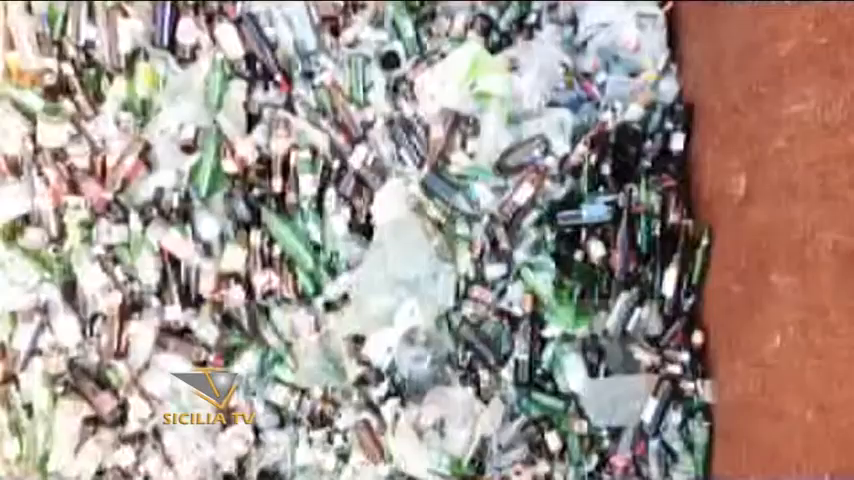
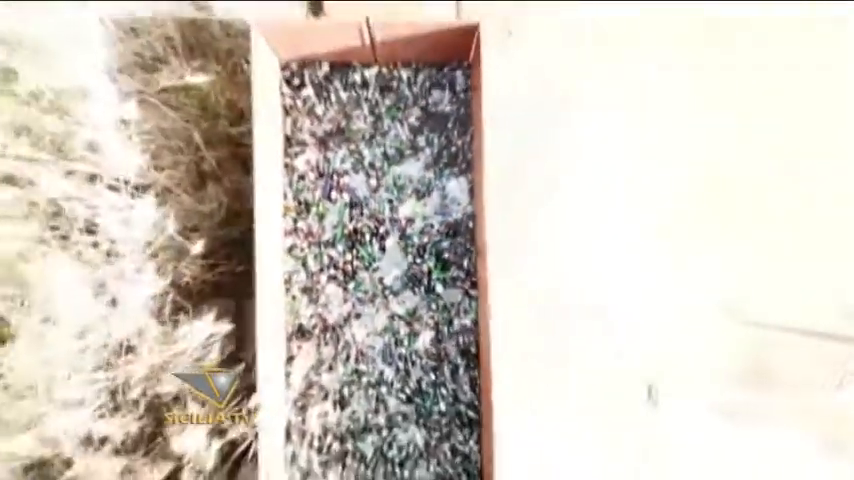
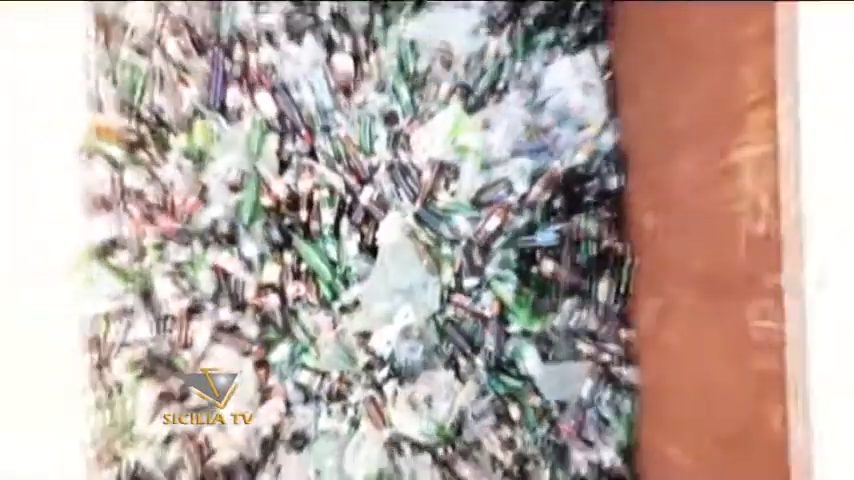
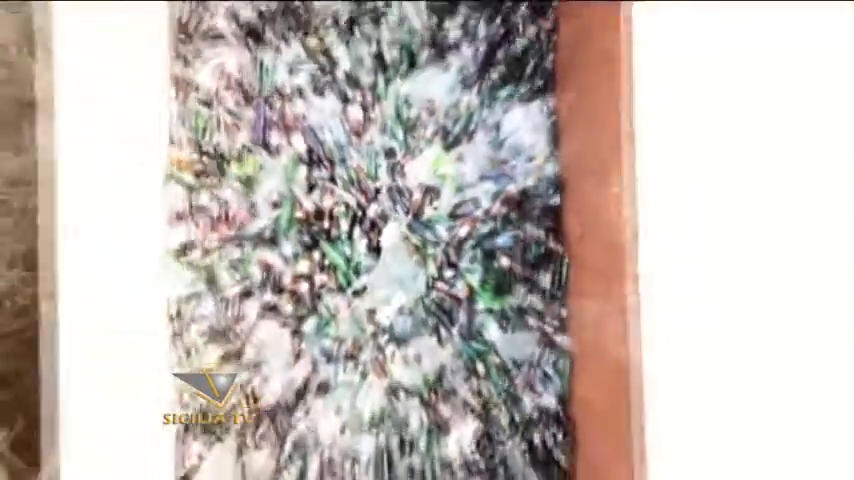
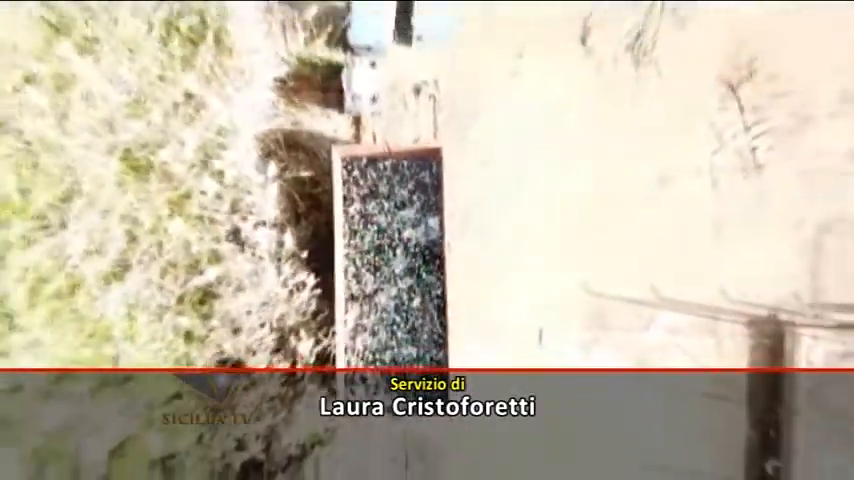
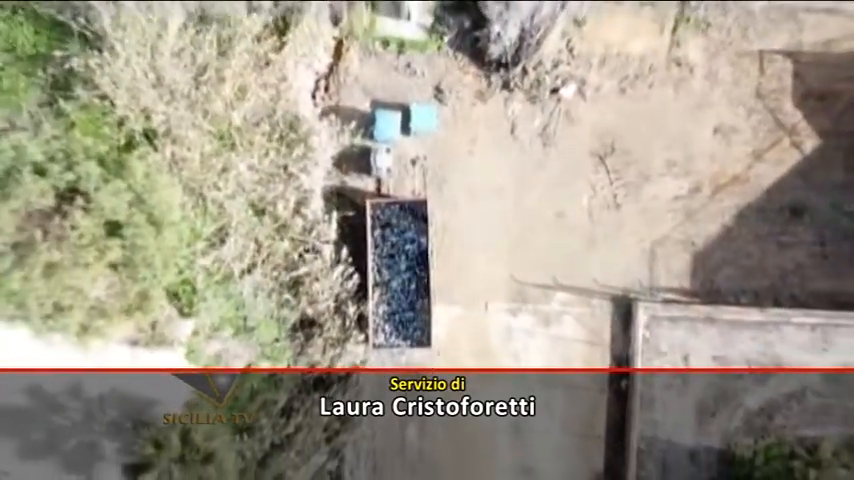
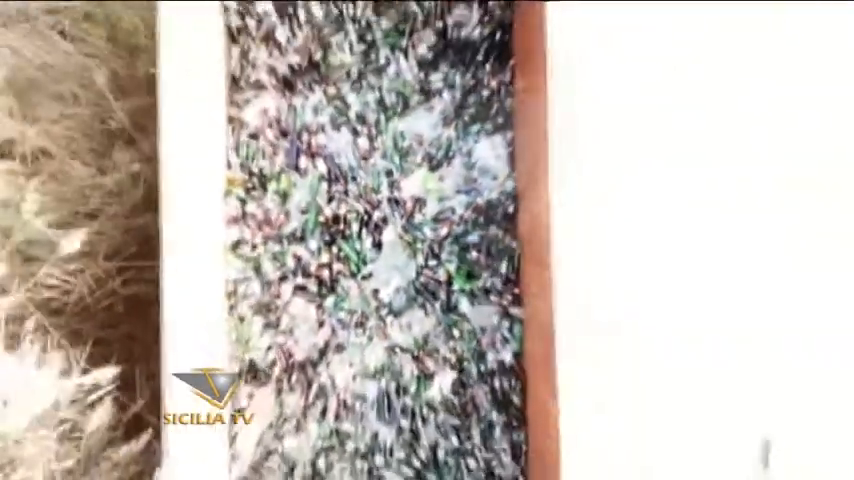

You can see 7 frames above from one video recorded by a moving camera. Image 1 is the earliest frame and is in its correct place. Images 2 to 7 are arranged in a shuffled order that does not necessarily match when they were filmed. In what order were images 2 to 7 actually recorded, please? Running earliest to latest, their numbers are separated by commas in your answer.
3, 4, 7, 2, 5, 6
